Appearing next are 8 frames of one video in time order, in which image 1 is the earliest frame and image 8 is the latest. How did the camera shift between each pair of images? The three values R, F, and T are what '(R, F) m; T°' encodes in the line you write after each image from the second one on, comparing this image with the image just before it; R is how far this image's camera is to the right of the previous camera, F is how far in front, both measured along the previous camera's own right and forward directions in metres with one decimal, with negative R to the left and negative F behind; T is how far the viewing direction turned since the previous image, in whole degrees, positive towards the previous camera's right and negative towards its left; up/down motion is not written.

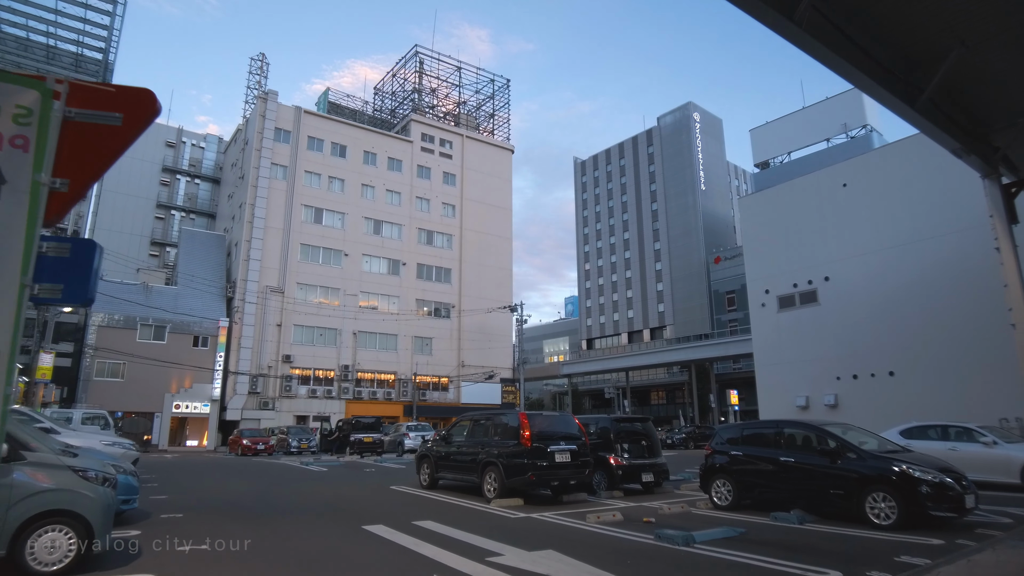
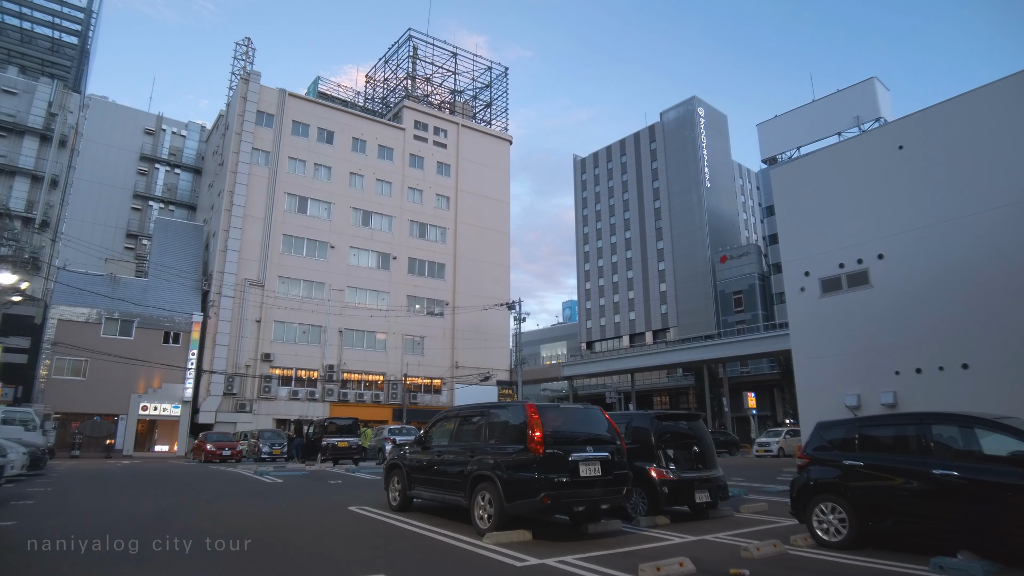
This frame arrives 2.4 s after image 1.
(-0.1, +2.8) m; 0°
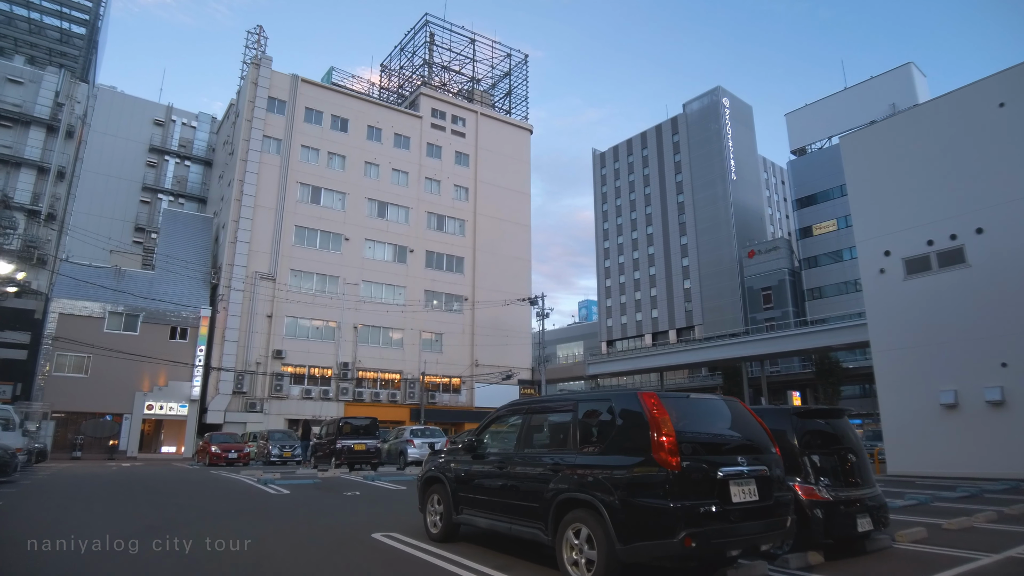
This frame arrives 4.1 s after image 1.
(-0.6, +2.0) m; -1°
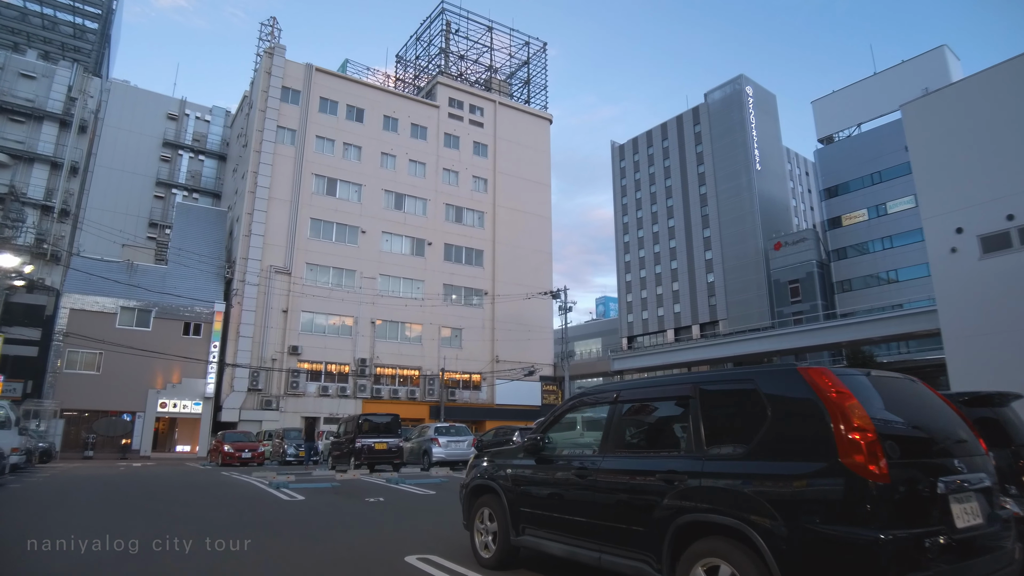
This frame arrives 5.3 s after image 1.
(-0.4, +1.3) m; -1°
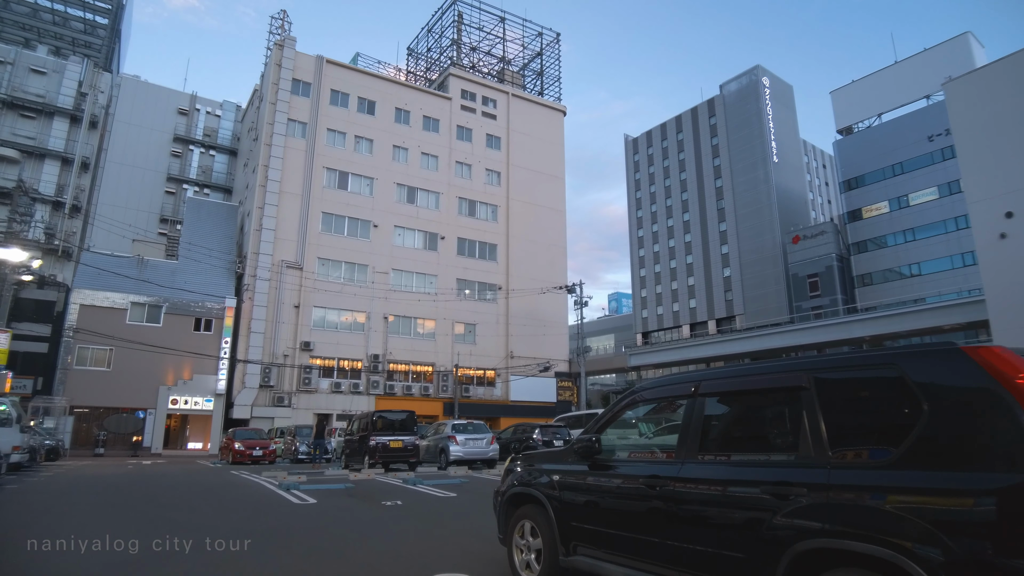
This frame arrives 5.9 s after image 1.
(-0.2, +0.7) m; -1°
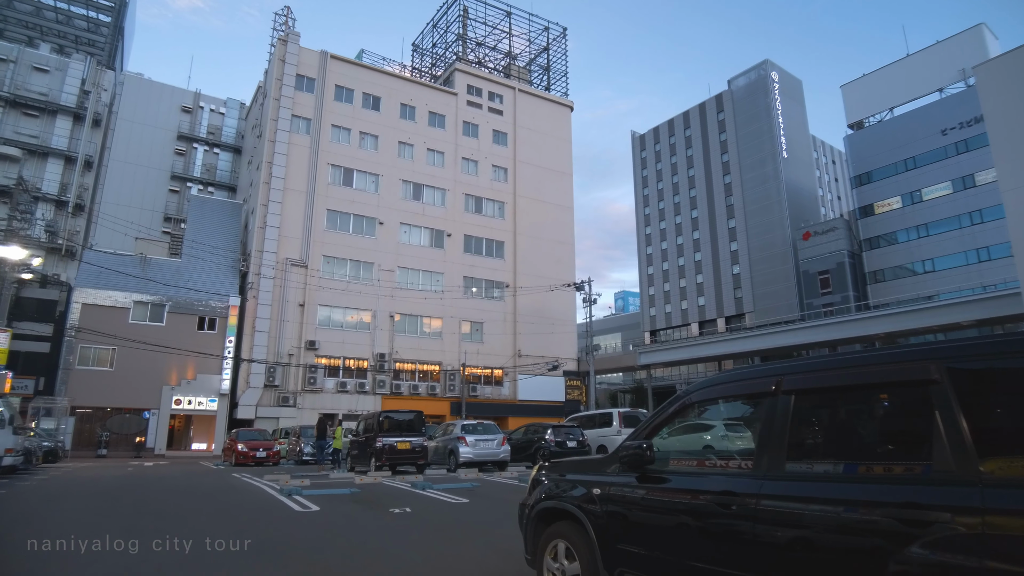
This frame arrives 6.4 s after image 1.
(-0.1, +0.6) m; 0°
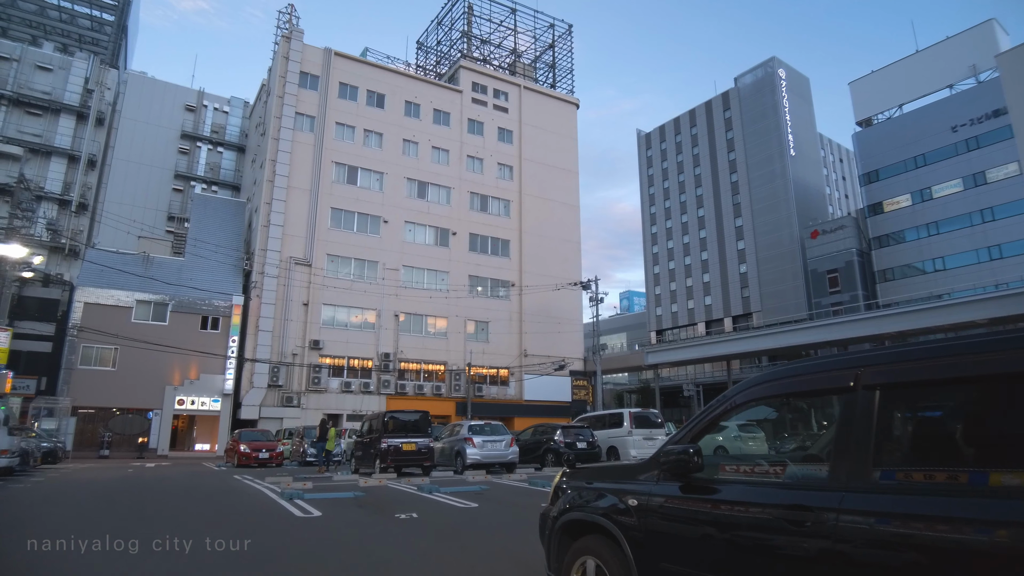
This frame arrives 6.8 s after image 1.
(-0.1, +0.4) m; 0°
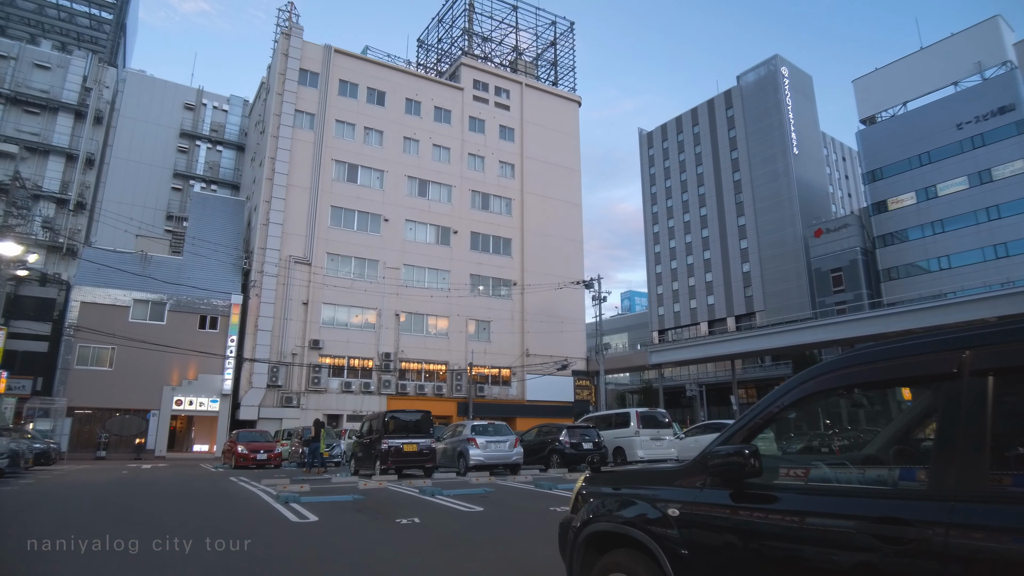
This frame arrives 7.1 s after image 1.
(-0.1, +0.4) m; 0°
